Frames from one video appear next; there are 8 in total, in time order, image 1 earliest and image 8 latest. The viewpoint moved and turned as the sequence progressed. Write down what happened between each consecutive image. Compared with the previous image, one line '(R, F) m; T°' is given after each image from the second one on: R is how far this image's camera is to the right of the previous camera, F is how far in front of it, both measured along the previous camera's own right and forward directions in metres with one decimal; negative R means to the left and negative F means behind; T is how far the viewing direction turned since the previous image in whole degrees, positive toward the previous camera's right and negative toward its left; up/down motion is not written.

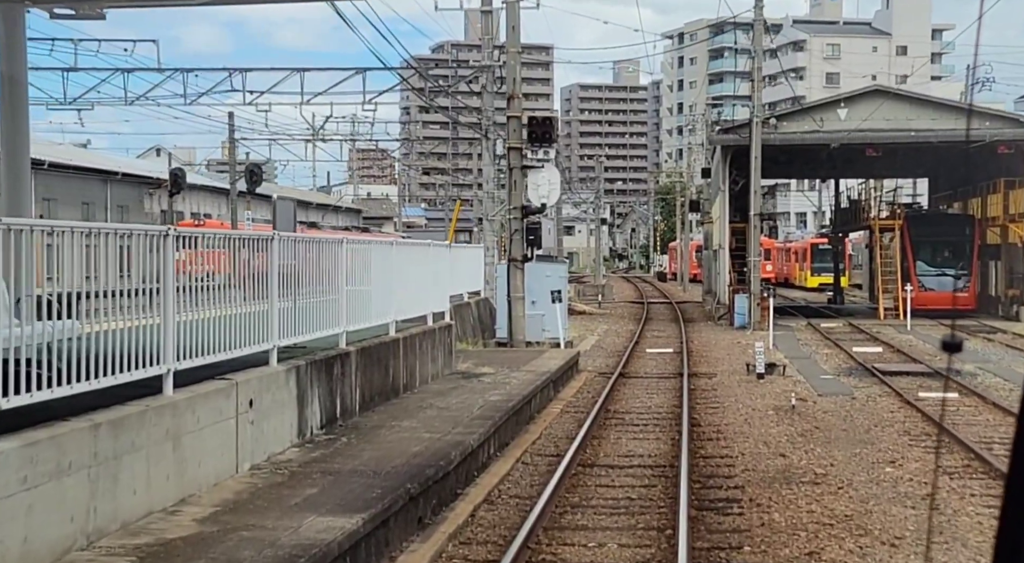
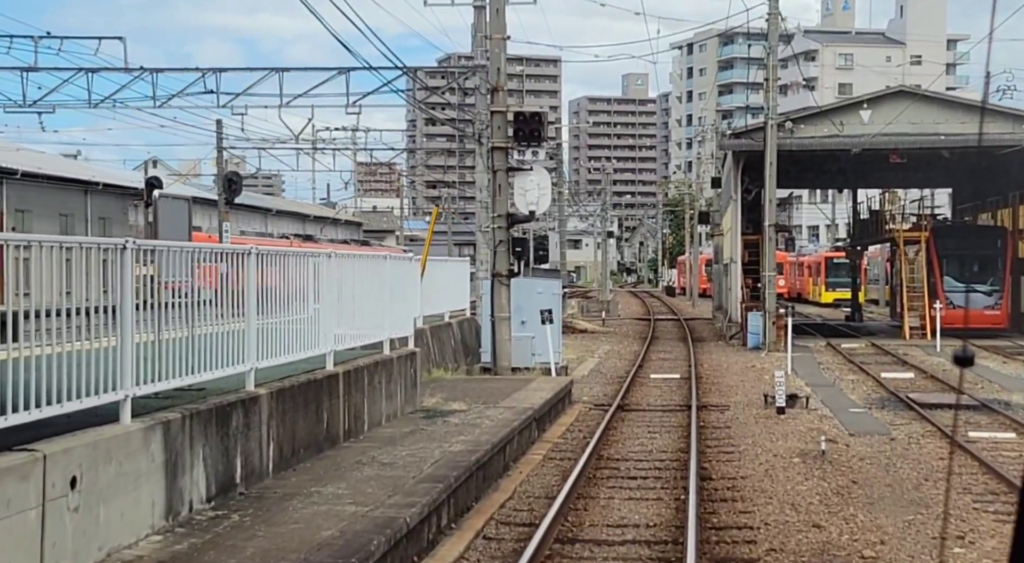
(+0.3, +2.6) m; 0°
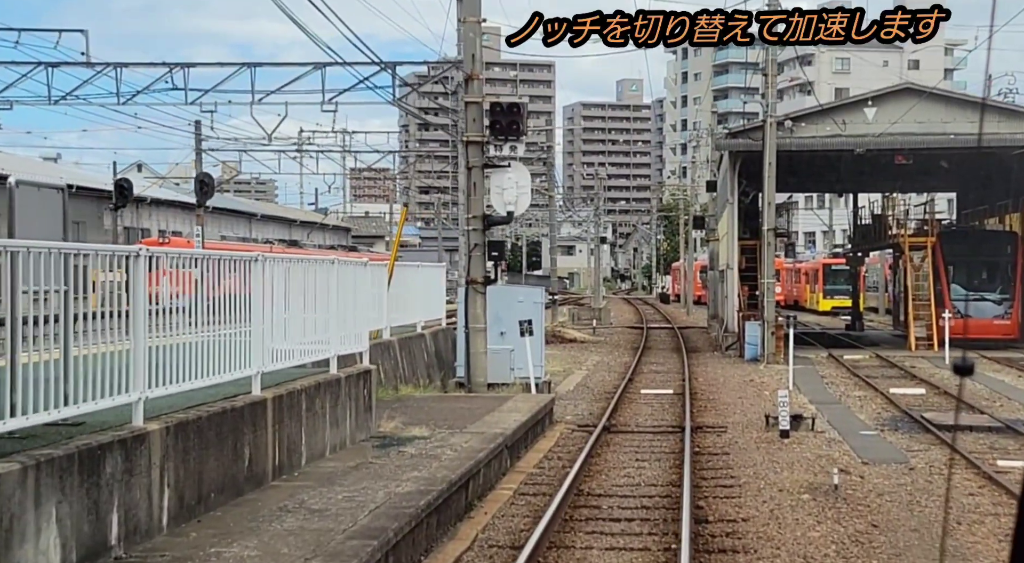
(+0.2, +1.7) m; 0°
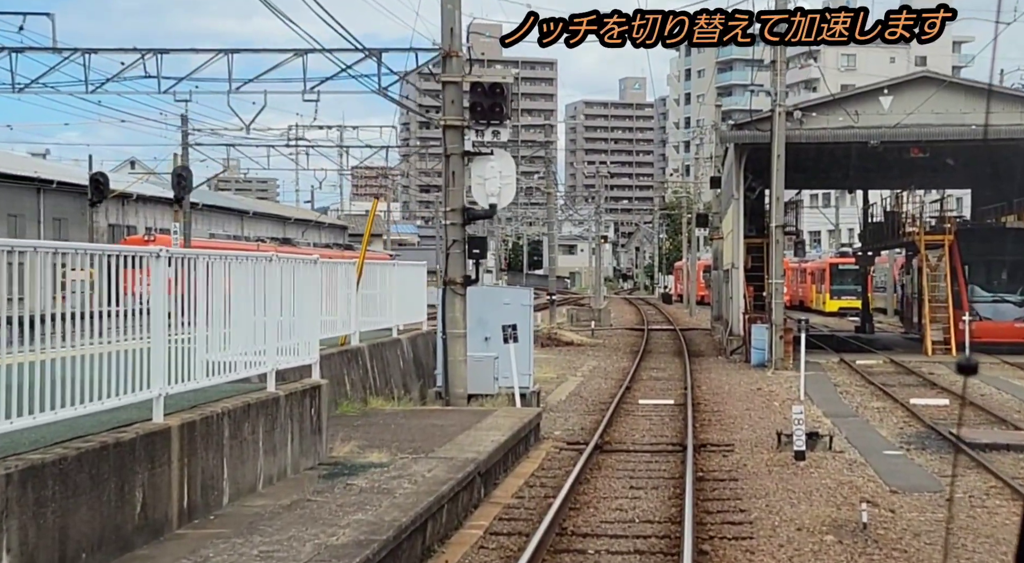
(+0.2, +1.7) m; 0°
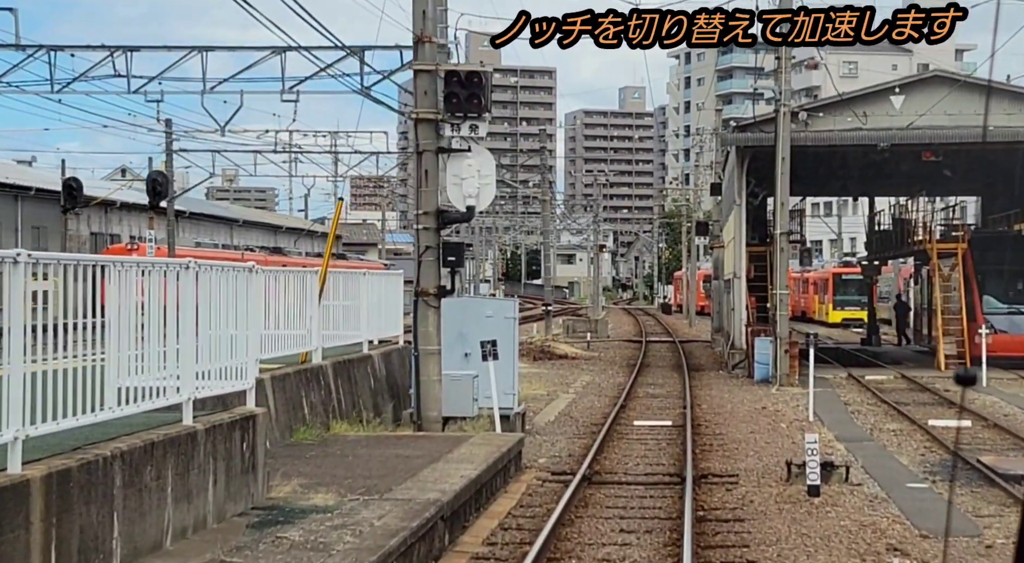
(+0.2, +1.5) m; 0°
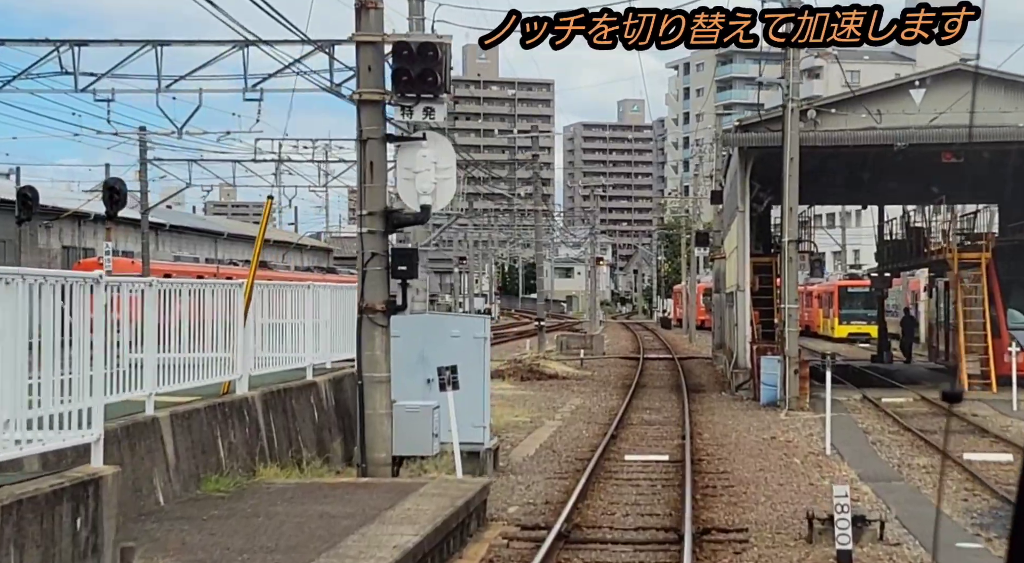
(+0.3, +2.3) m; 0°
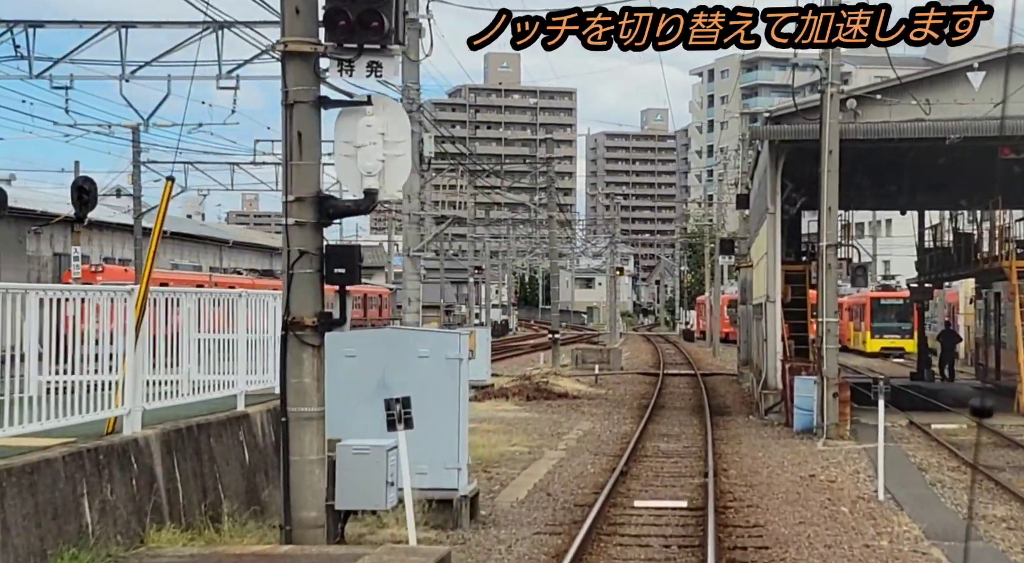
(+0.3, +2.7) m; -1°
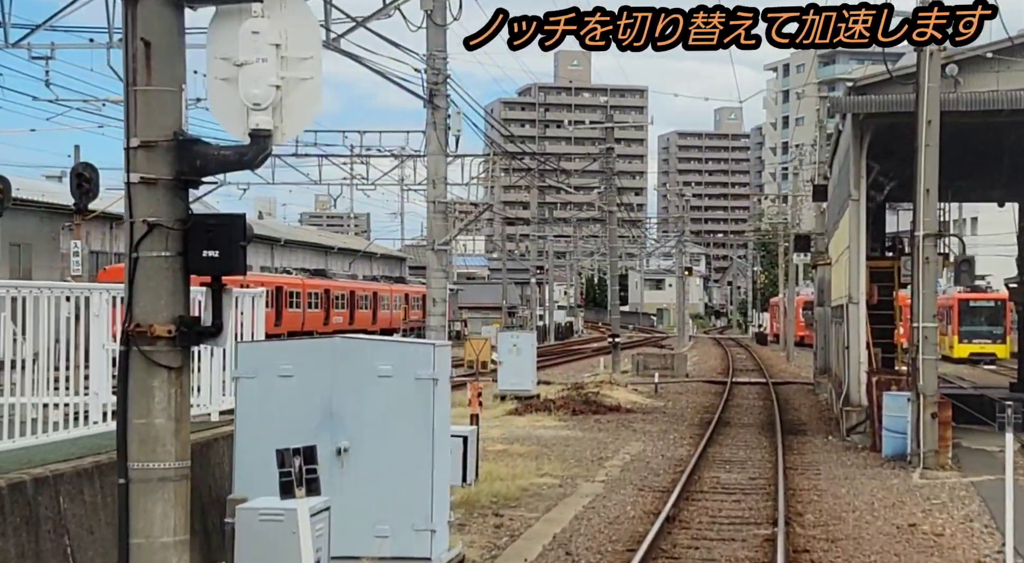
(+0.5, +3.1) m; -3°
